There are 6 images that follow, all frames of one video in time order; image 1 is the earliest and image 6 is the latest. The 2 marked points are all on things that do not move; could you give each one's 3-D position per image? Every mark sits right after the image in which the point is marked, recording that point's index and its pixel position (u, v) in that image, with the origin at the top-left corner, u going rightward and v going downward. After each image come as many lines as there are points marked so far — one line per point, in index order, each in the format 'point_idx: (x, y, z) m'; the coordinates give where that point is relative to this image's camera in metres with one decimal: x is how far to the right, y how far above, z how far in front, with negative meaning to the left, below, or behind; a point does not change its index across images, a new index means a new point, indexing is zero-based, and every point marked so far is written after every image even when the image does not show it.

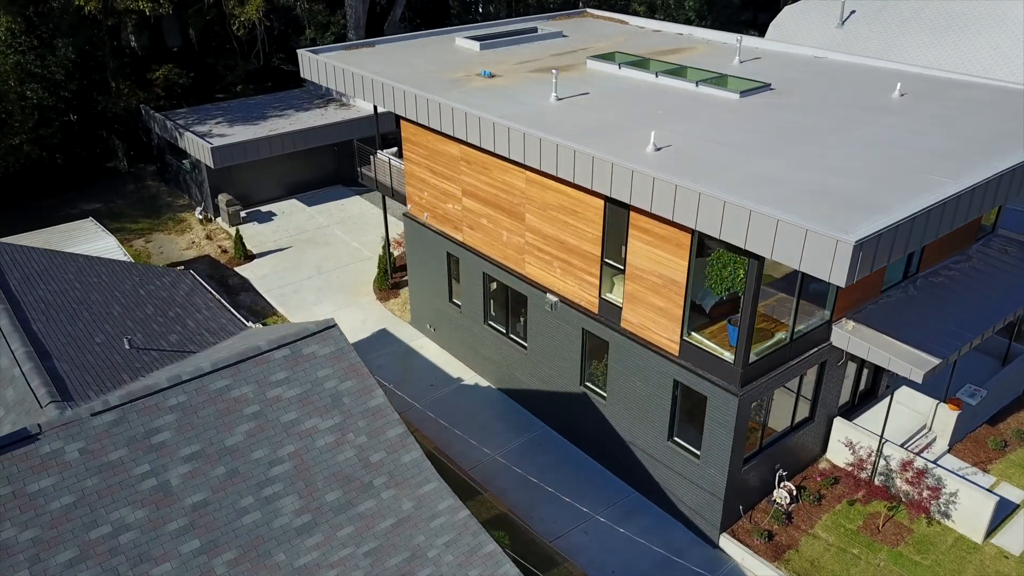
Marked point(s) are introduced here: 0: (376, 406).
0: (-1.7, -1.5, +10.2) m
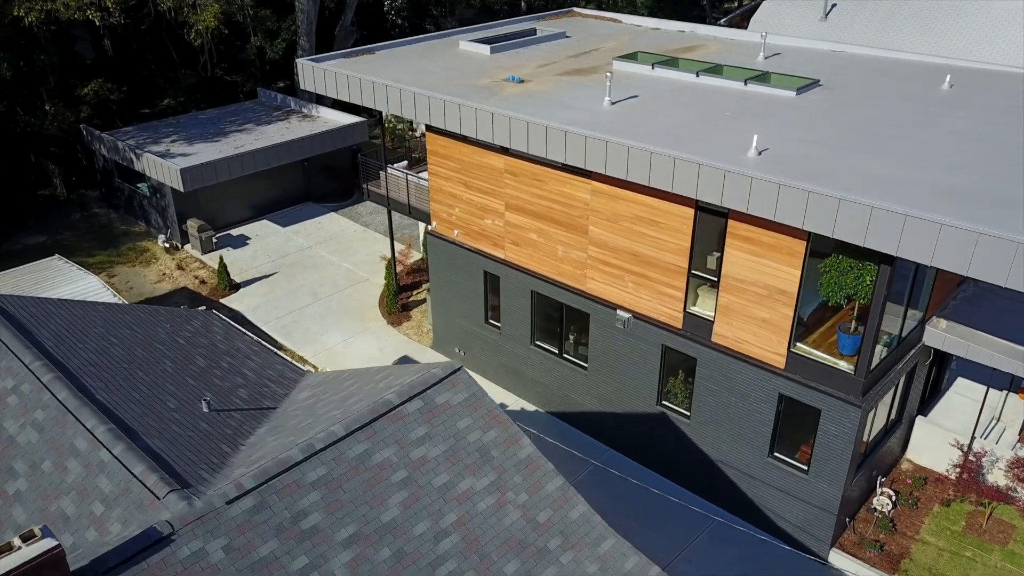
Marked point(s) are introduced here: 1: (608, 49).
0: (+0.2, -1.9, +9.1) m
1: (+2.2, +5.5, +18.8) m
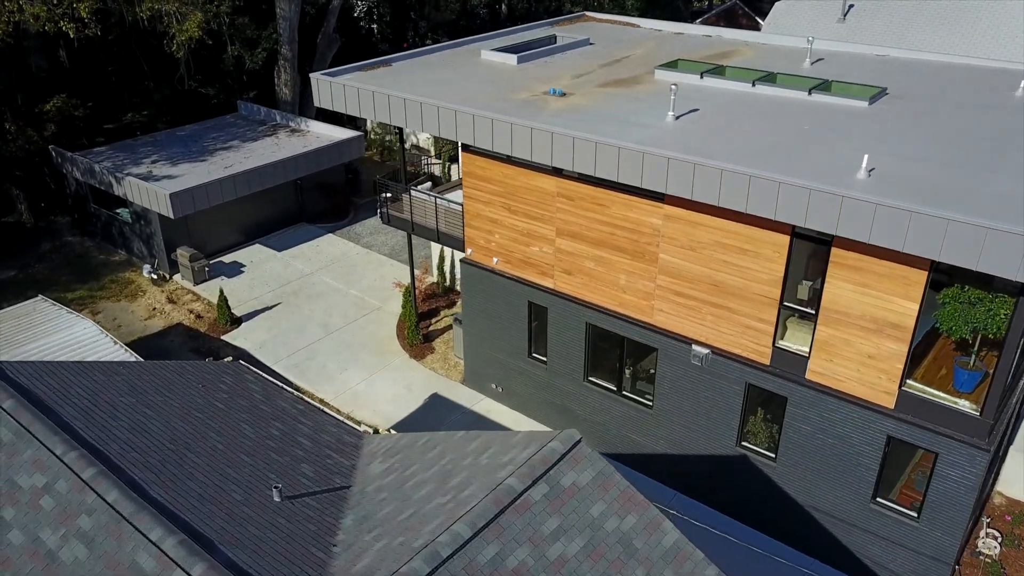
0: (+1.5, -2.4, +7.8) m
1: (+2.7, +5.0, +17.5) m
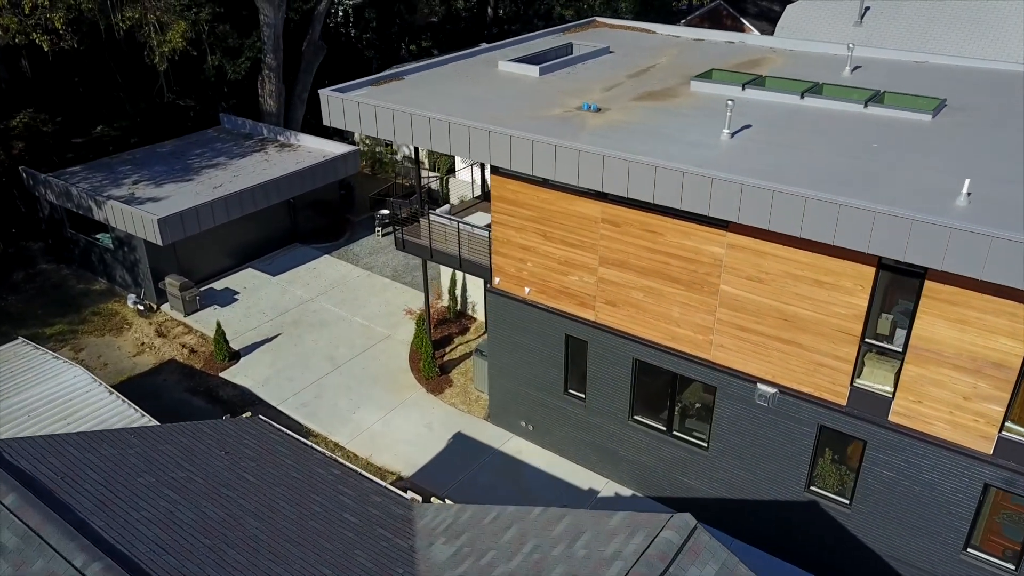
0: (+2.5, -2.9, +6.6) m
1: (+3.1, +4.5, +16.5) m
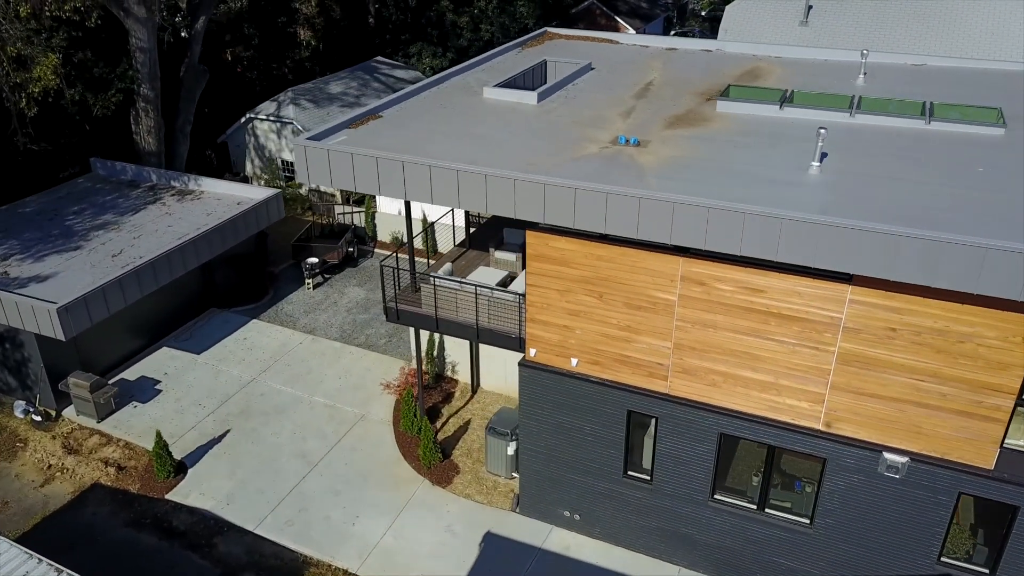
0: (+4.7, -3.7, +5.0) m
1: (+2.7, +3.7, +14.7) m
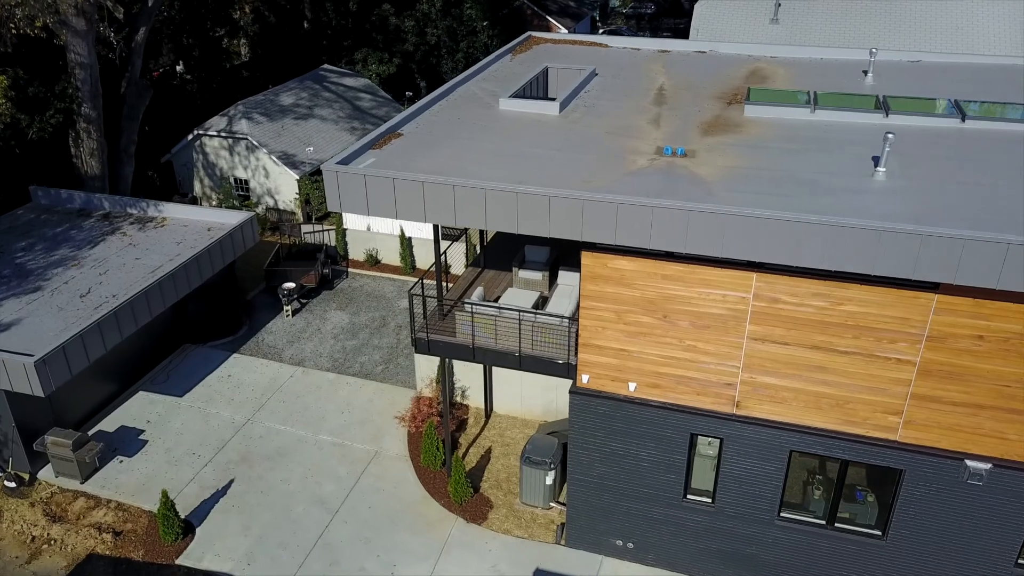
0: (+6.3, -3.7, +4.9) m
1: (+2.9, +3.5, +14.3) m
